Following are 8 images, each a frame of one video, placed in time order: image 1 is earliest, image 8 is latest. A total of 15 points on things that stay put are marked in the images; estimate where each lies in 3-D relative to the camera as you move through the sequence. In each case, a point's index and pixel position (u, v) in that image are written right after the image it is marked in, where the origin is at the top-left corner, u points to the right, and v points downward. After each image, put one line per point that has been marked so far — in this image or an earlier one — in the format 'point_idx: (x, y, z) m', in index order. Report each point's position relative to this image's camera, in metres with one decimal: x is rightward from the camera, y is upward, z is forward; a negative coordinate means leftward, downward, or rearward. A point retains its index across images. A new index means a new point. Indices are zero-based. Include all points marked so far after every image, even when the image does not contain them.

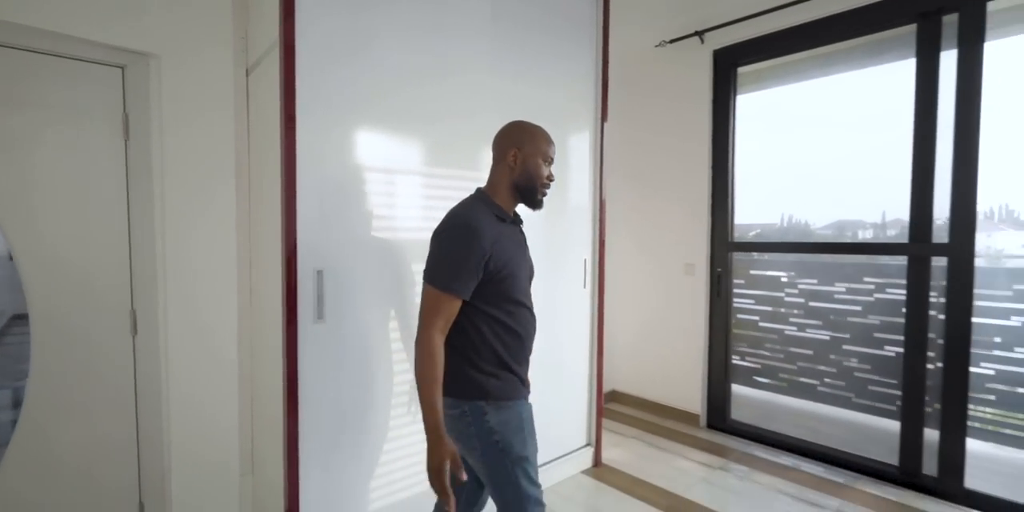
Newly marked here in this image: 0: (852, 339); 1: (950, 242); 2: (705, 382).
0: (+2.0, -0.5, +2.6) m
1: (+2.2, +0.1, +2.3) m
2: (+1.3, -0.9, +3.2) m
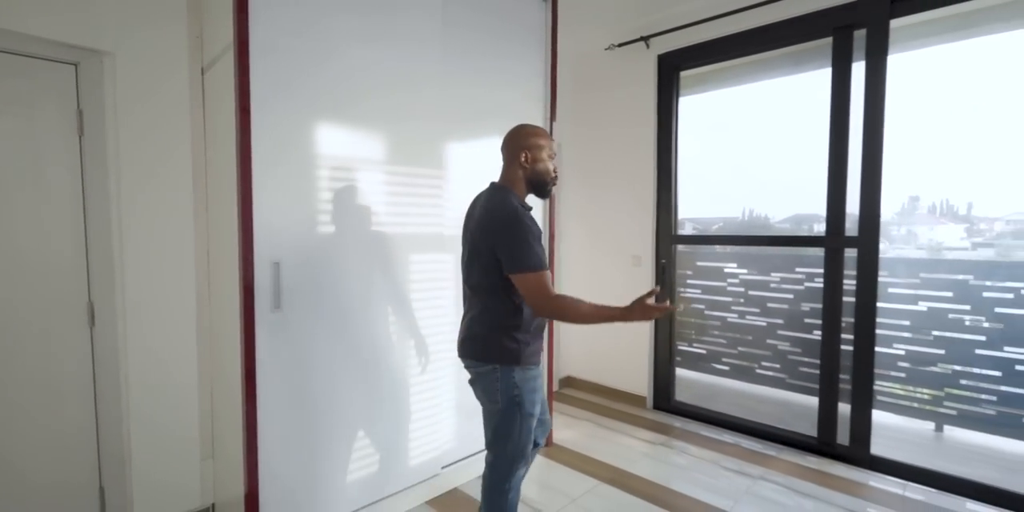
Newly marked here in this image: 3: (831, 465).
0: (+1.8, -0.4, +2.9) m
1: (+1.9, +0.1, +2.6) m
2: (+1.0, -0.8, +3.5) m
3: (+1.8, -1.2, +2.7) m
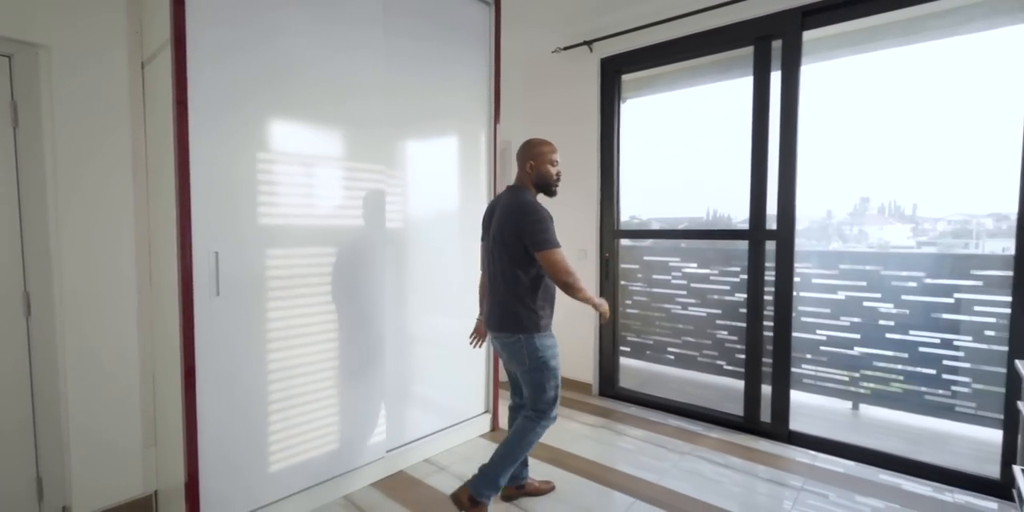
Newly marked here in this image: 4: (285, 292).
0: (+1.4, -0.4, +3.1) m
1: (+1.6, +0.2, +2.8) m
2: (+0.6, -0.8, +3.6) m
3: (+1.5, -1.1, +2.9) m
4: (-1.0, -0.2, +2.0) m
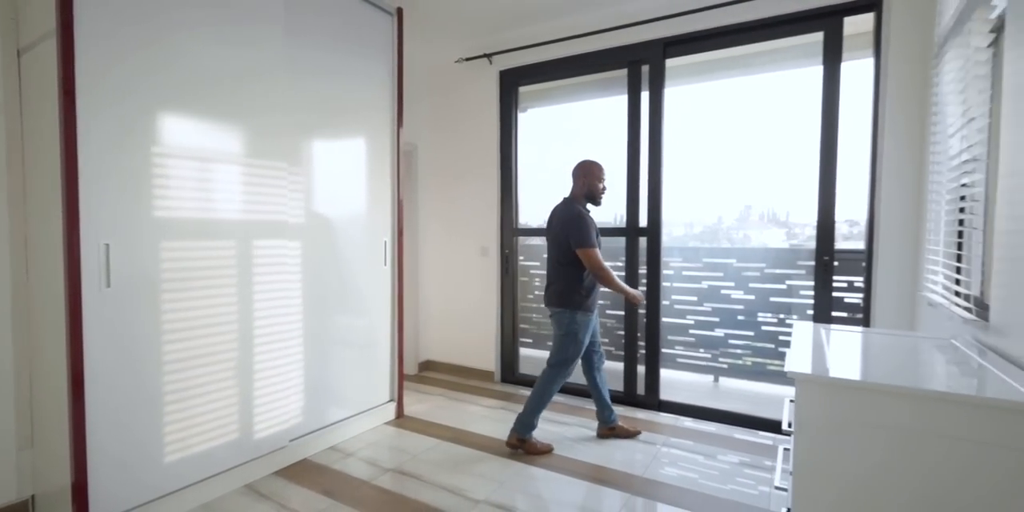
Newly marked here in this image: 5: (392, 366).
0: (+0.8, -0.3, +3.5) m
1: (+1.0, +0.2, +3.3) m
2: (-0.1, -0.7, +3.9) m
3: (+0.9, -1.1, +3.3) m
4: (-1.4, -0.1, +2.1) m
5: (-0.8, -0.7, +3.2) m
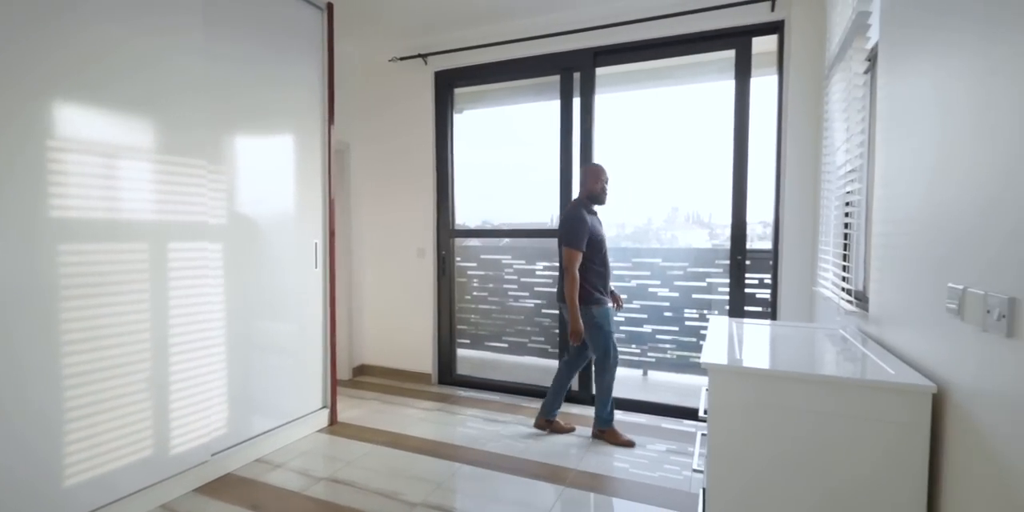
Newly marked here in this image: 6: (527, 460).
0: (+0.3, -0.4, +3.6) m
1: (+0.5, +0.2, +3.4) m
2: (-0.6, -0.7, +3.9) m
3: (+0.4, -1.1, +3.5) m
4: (-1.7, -0.1, +1.9) m
5: (-1.2, -0.8, +3.1) m
6: (+0.1, -1.1, +2.6) m
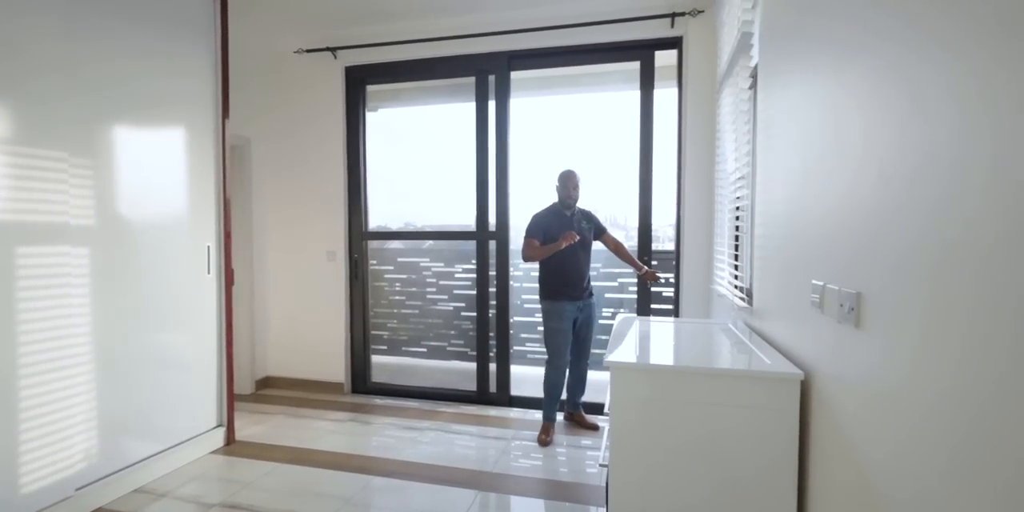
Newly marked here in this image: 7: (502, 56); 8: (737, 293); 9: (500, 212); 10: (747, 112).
0: (-0.3, -0.4, +3.6) m
1: (-0.1, +0.2, +3.4) m
2: (-1.3, -0.8, +3.7) m
3: (-0.2, -1.1, +3.4) m
4: (-2.0, -0.2, +1.6) m
5: (-1.7, -0.8, +2.8) m
6: (-0.4, -1.1, +2.6) m
7: (-0.1, +1.4, +3.4) m
8: (+1.1, -0.2, +2.3) m
9: (-0.1, +0.3, +3.4) m
10: (+1.0, +0.6, +2.1) m
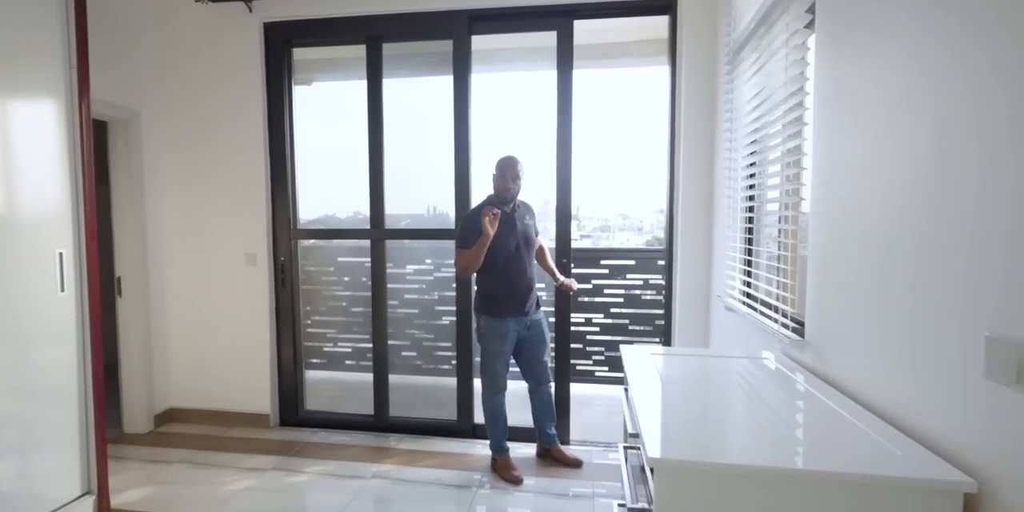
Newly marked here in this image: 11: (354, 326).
0: (-0.6, -0.4, +3.0) m
1: (-0.3, +0.2, +2.9) m
2: (-1.5, -0.8, +3.1) m
3: (-0.4, -1.1, +2.9) m
4: (-2.1, -0.2, +0.8) m
5: (-1.9, -0.8, +2.1) m
6: (-0.5, -1.2, +2.0) m
7: (-0.3, +1.4, +2.8) m
8: (+1.0, -0.2, +1.8) m
9: (-0.3, +0.3, +2.9) m
10: (+0.9, +0.6, +1.6) m
11: (-1.1, -0.5, +3.1) m
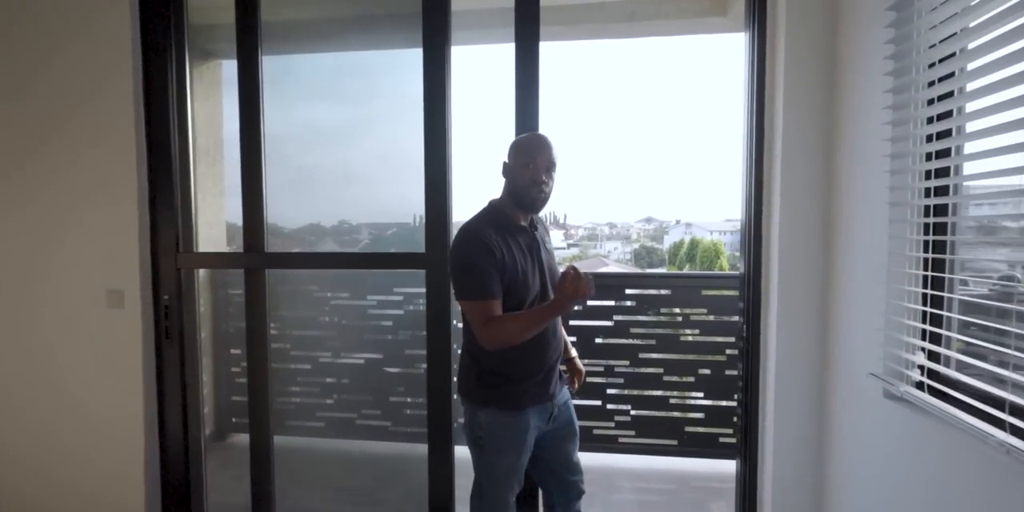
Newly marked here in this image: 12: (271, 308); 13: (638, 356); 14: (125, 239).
0: (-0.6, -0.5, +2.0) m
1: (-0.3, 0.0, +1.9) m
2: (-1.5, -0.9, +2.1) m
3: (-0.4, -1.3, +1.9) m
4: (-2.0, -0.4, -0.2) m
5: (-1.9, -1.0, +1.1) m
6: (-0.5, -1.3, +1.0) m
7: (-0.3, +1.3, +1.8) m
8: (+1.0, -0.3, +0.9) m
9: (-0.3, +0.1, +1.9) m
10: (+0.9, +0.5, +0.7) m
11: (-1.1, -0.6, +2.1) m
12: (-1.0, -0.2, +2.1) m
13: (+0.8, -0.6, +2.8) m
14: (-1.6, +0.1, +2.0) m
